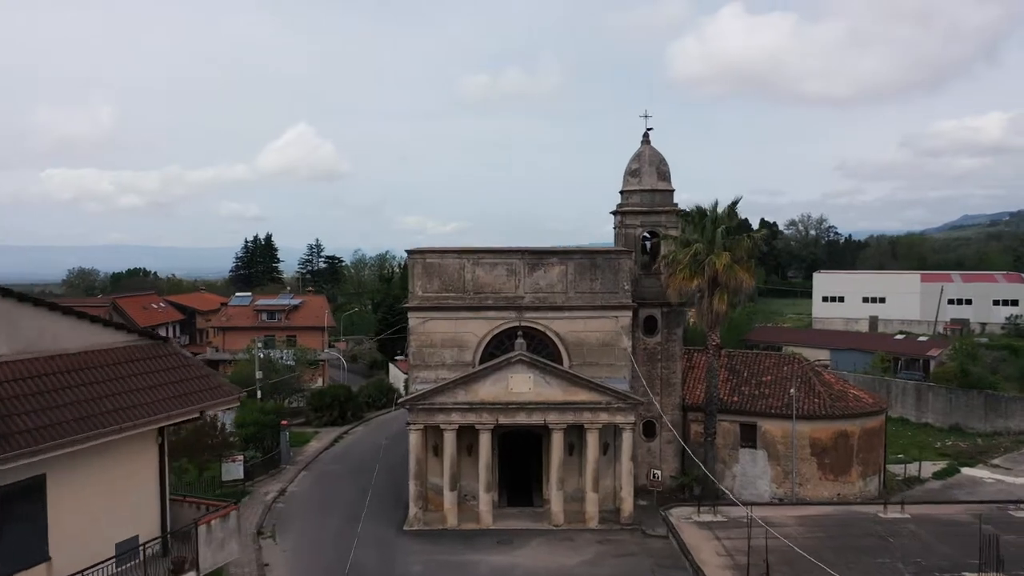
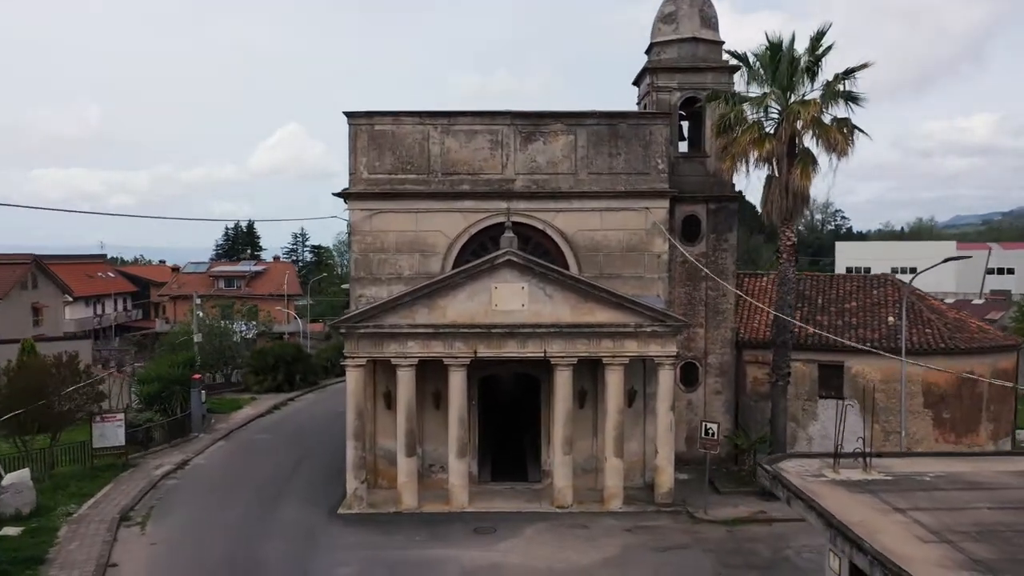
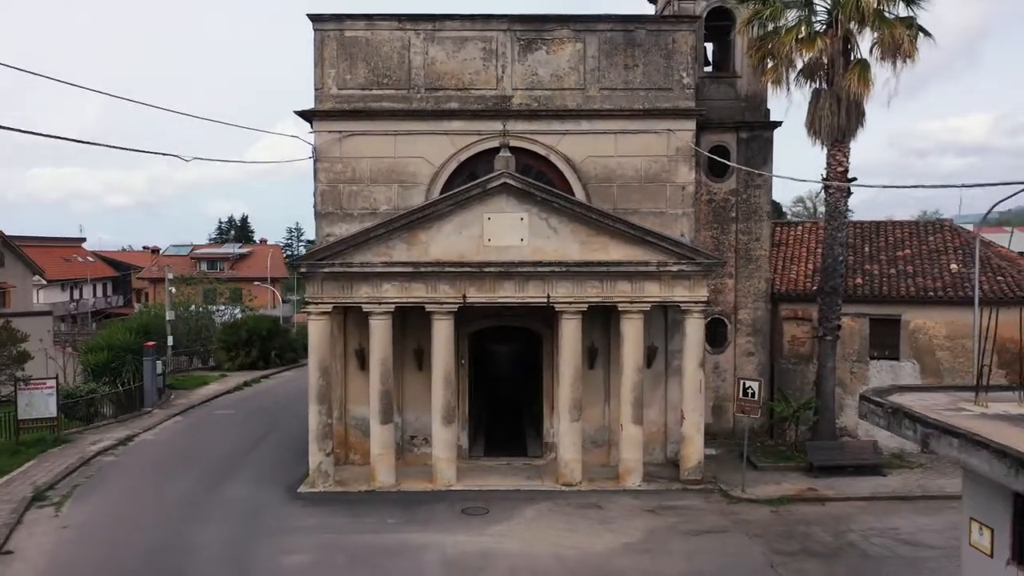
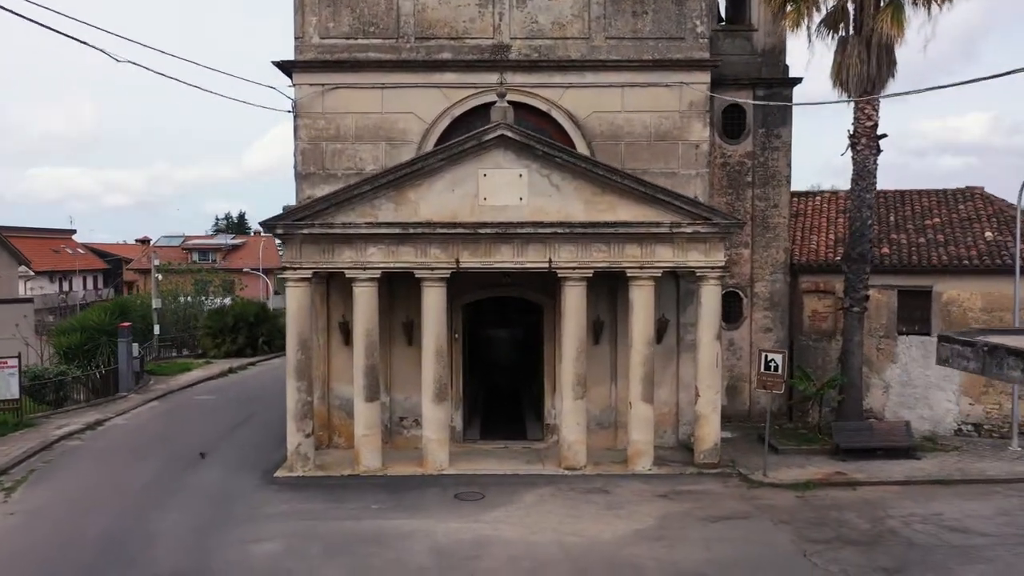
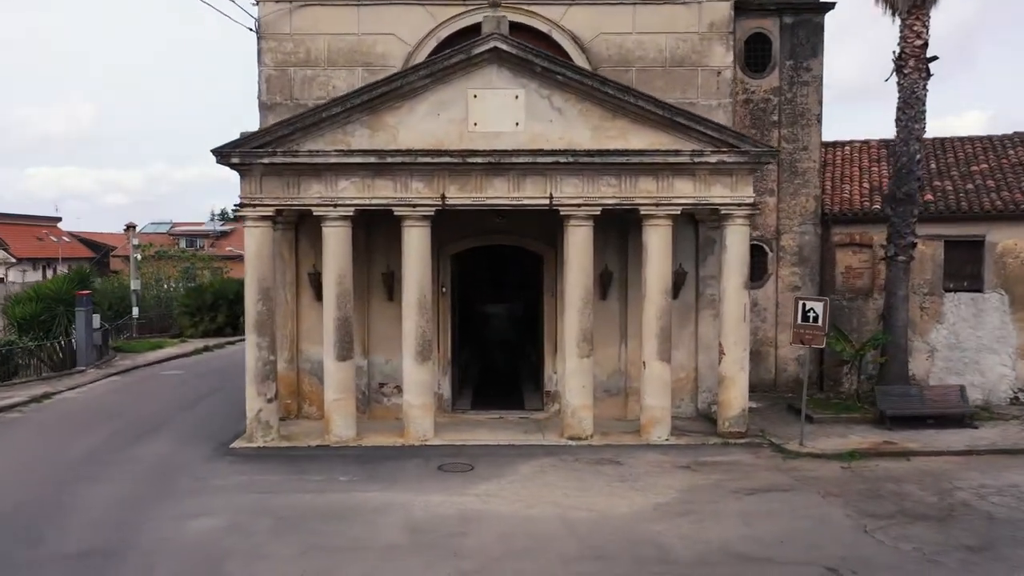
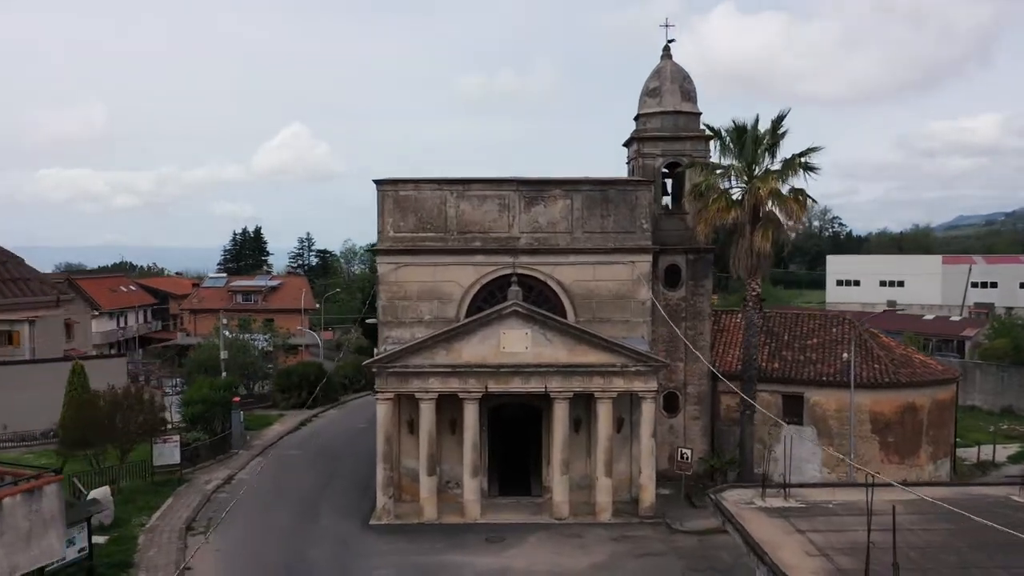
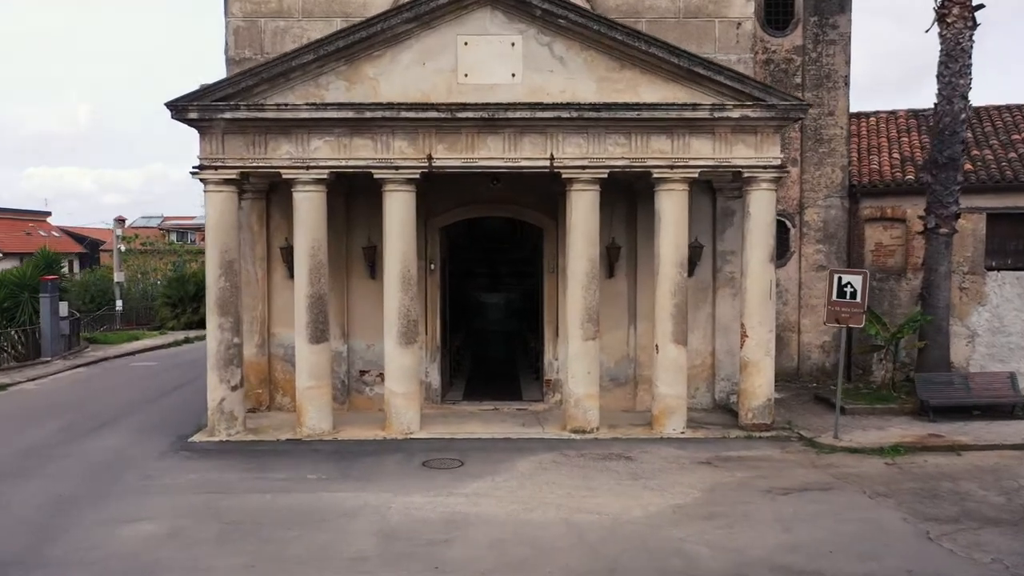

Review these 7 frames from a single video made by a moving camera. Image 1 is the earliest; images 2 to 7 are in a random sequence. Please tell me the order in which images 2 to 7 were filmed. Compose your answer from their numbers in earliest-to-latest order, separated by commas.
6, 2, 3, 4, 5, 7
